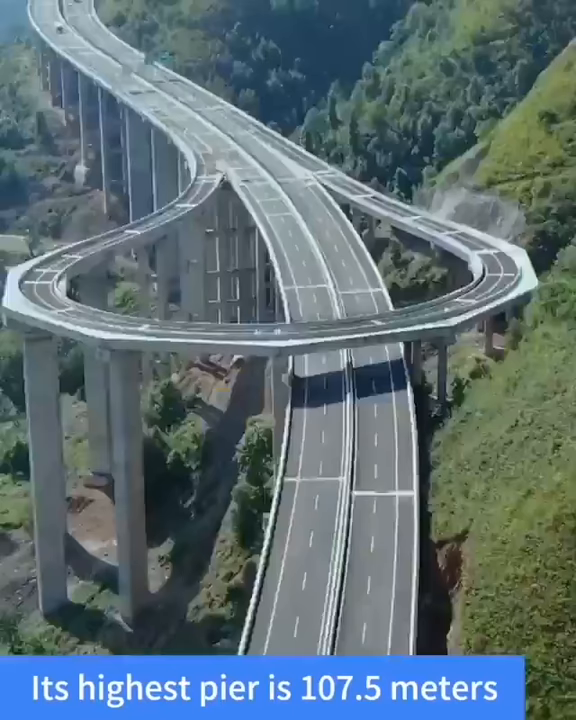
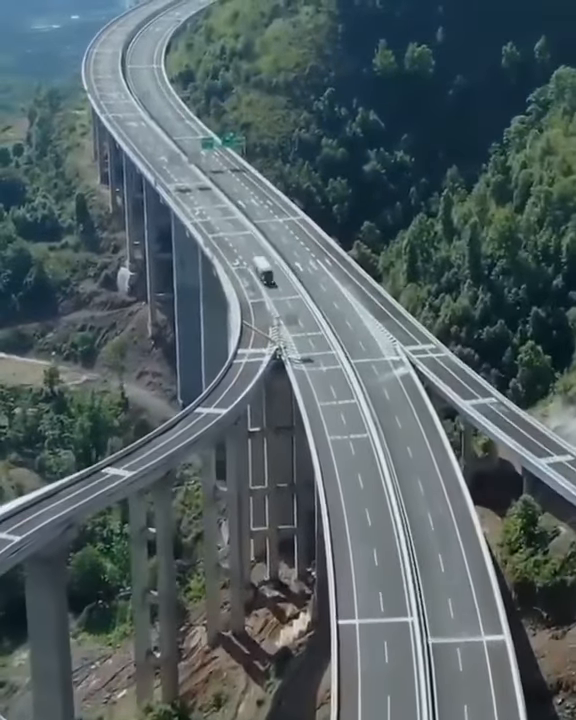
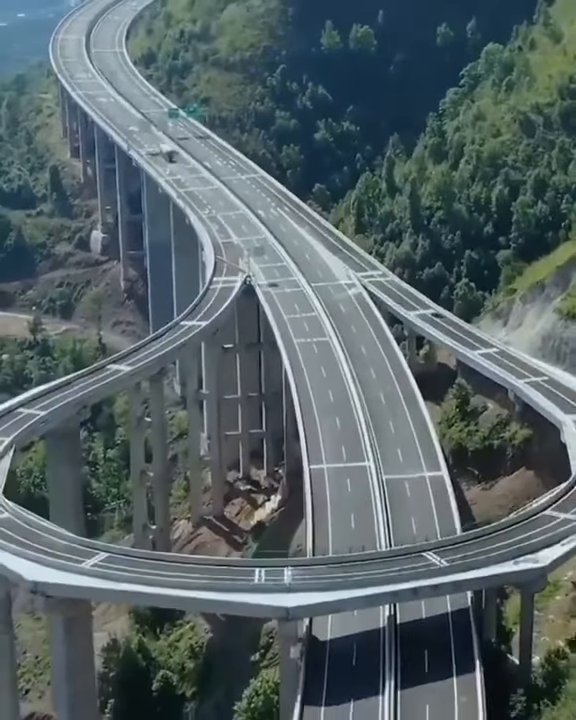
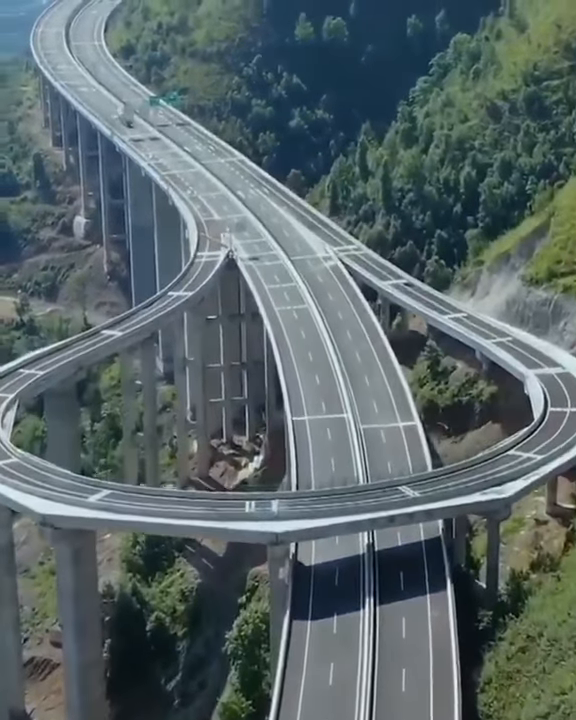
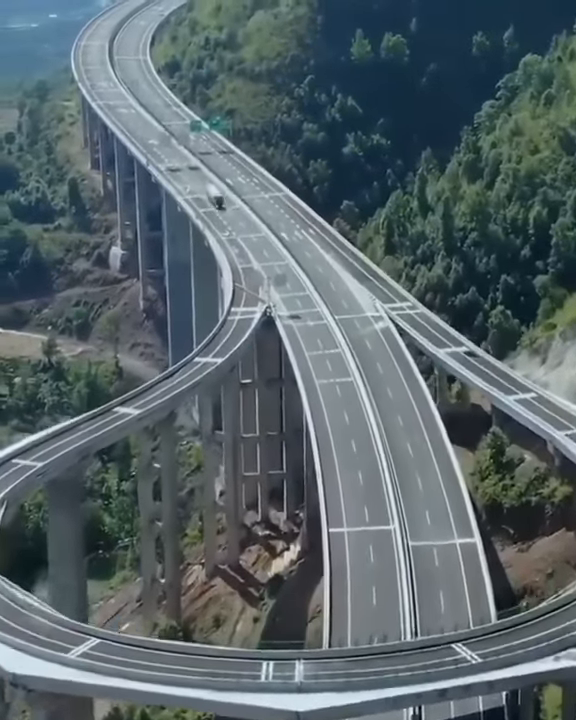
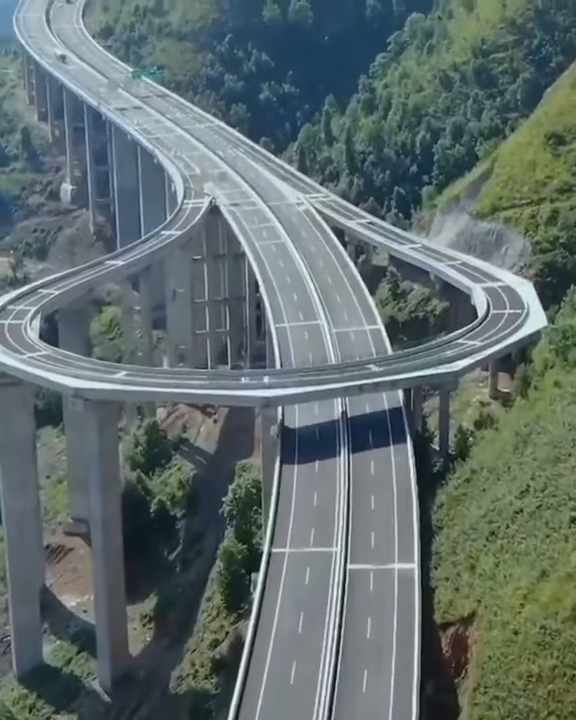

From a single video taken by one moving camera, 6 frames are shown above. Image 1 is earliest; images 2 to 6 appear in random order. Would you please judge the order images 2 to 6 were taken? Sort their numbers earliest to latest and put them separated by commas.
6, 4, 3, 5, 2
